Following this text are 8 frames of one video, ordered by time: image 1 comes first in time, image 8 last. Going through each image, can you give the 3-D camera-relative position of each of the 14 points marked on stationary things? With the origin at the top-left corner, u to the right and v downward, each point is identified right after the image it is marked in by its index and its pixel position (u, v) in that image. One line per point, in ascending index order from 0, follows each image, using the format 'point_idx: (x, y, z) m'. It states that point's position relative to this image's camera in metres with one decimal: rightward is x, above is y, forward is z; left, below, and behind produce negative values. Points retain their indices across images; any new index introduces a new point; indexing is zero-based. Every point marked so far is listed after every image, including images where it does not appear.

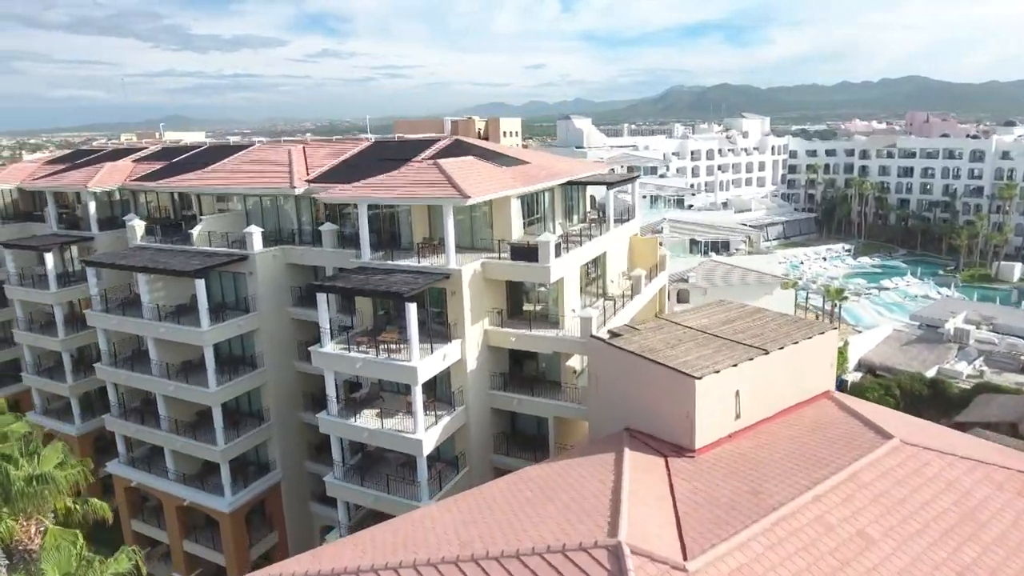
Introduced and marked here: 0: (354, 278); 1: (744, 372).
0: (-4.7, +0.3, +19.9) m
1: (+5.6, -2.0, +16.0) m
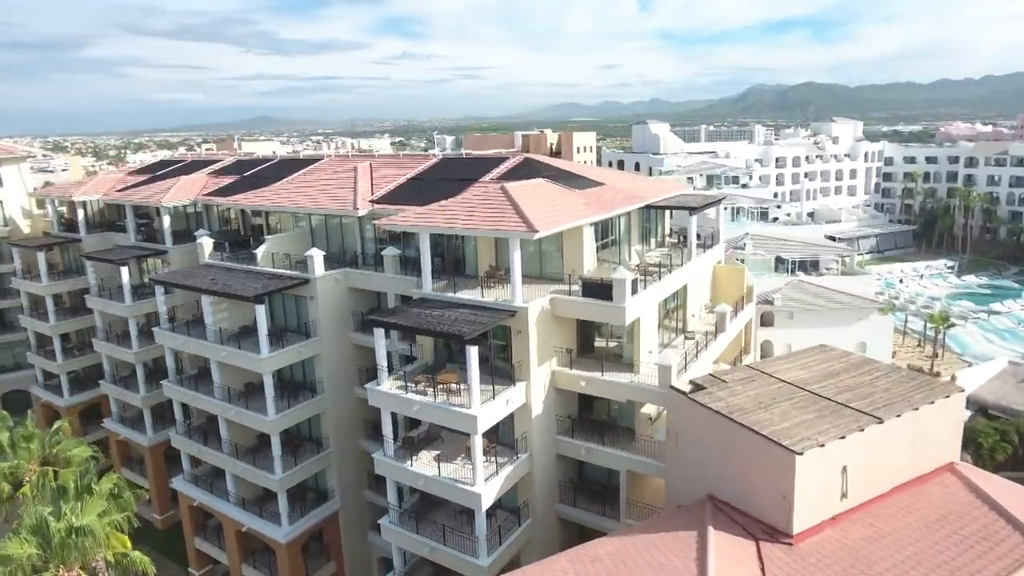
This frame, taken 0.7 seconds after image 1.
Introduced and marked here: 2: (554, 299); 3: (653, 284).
0: (-2.8, -0.7, +18.7) m
1: (+7.0, -3.2, +13.7) m
2: (+1.2, -0.3, +18.6) m
3: (+4.2, +0.1, +19.6) m
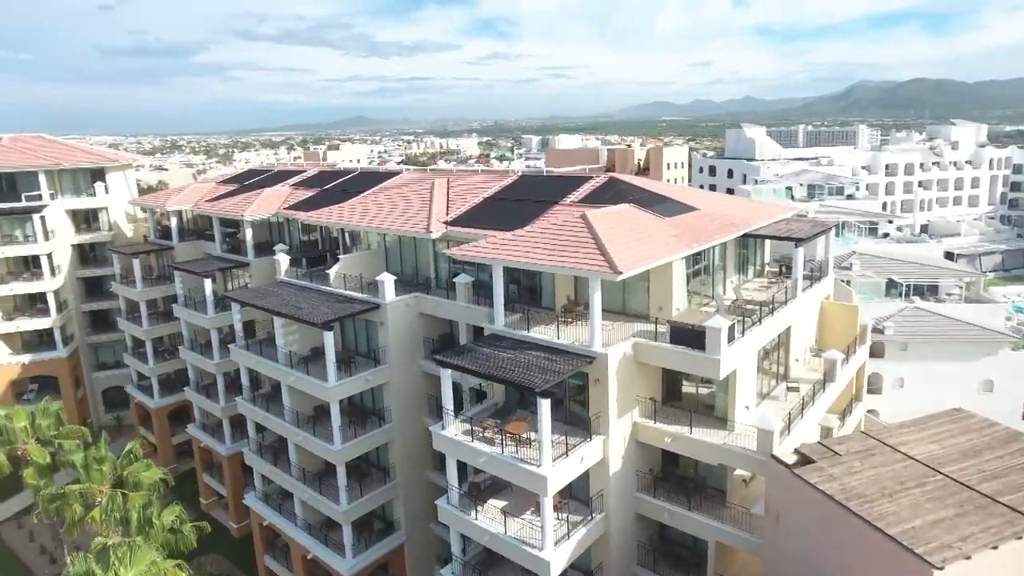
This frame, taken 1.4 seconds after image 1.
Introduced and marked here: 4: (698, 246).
0: (-0.8, -1.7, +17.2) m
1: (+8.3, -4.5, +11.2) m
2: (+3.2, -1.4, +16.7) m
3: (+6.3, -1.1, +17.3) m
4: (+5.1, +1.1, +18.1) m
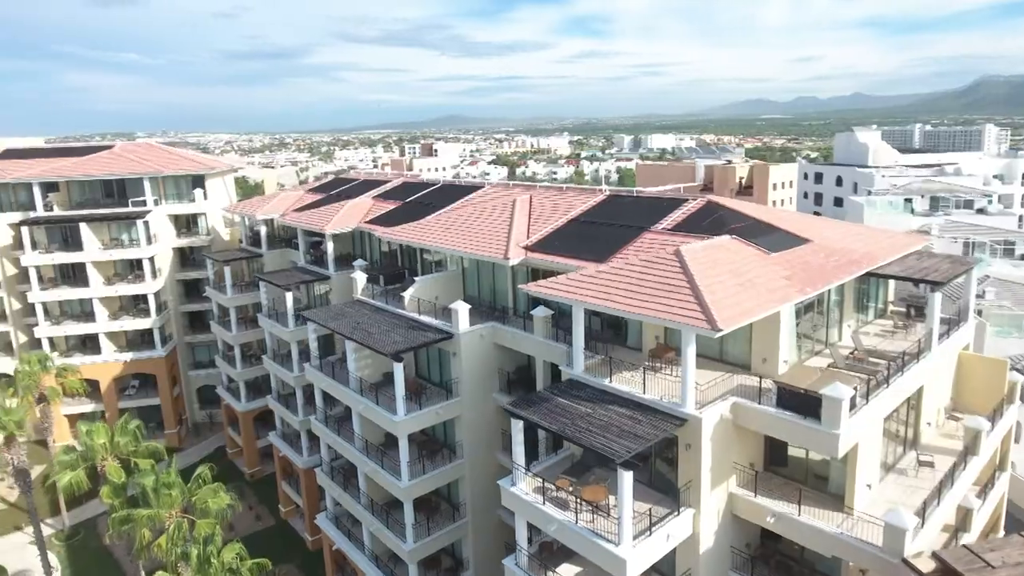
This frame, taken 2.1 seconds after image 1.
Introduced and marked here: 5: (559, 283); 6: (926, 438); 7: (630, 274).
0: (+1.1, -2.7, +15.5) m
1: (+9.2, -5.8, +8.3) m
2: (+4.9, -2.5, +14.5) m
3: (+8.1, -2.3, +14.7) m
4: (+7.0, -0.1, +15.6) m
5: (+1.2, +0.1, +17.0) m
6: (+10.6, -3.8, +17.0) m
7: (+2.9, +0.4, +16.5) m
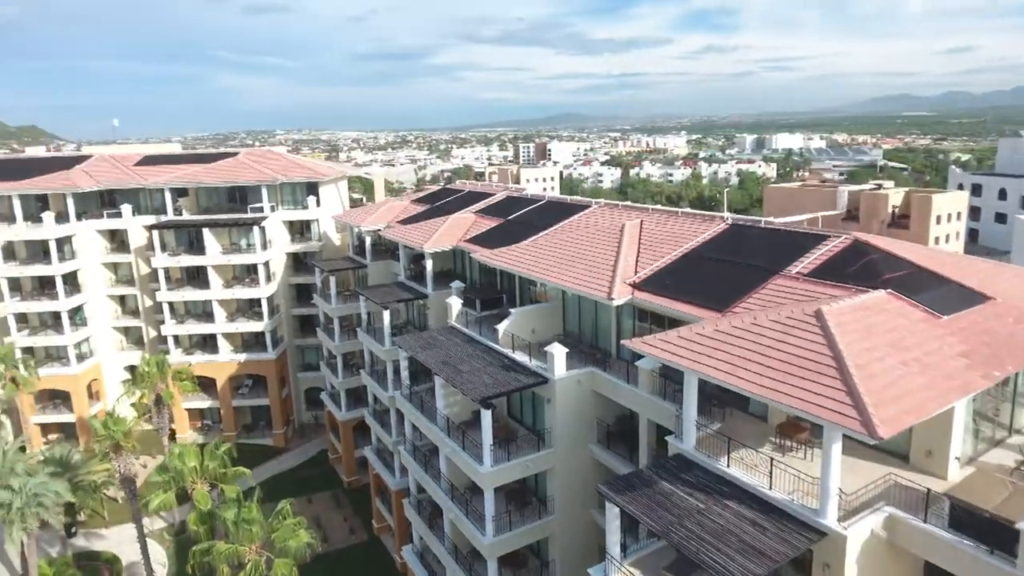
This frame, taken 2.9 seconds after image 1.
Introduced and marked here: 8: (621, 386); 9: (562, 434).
0: (+3.0, -4.0, +13.1) m
1: (+9.7, -7.4, +4.7) m
2: (+6.6, -4.0, +11.4) m
3: (+9.7, -3.8, +11.1) m
4: (+9.0, -1.6, +12.2) m
5: (+3.5, -1.2, +14.6) m
6: (+12.5, -5.4, +13.0) m
7: (+5.1, -1.0, +13.7) m
8: (+3.0, -2.7, +18.4) m
9: (+1.5, -4.3, +19.6) m
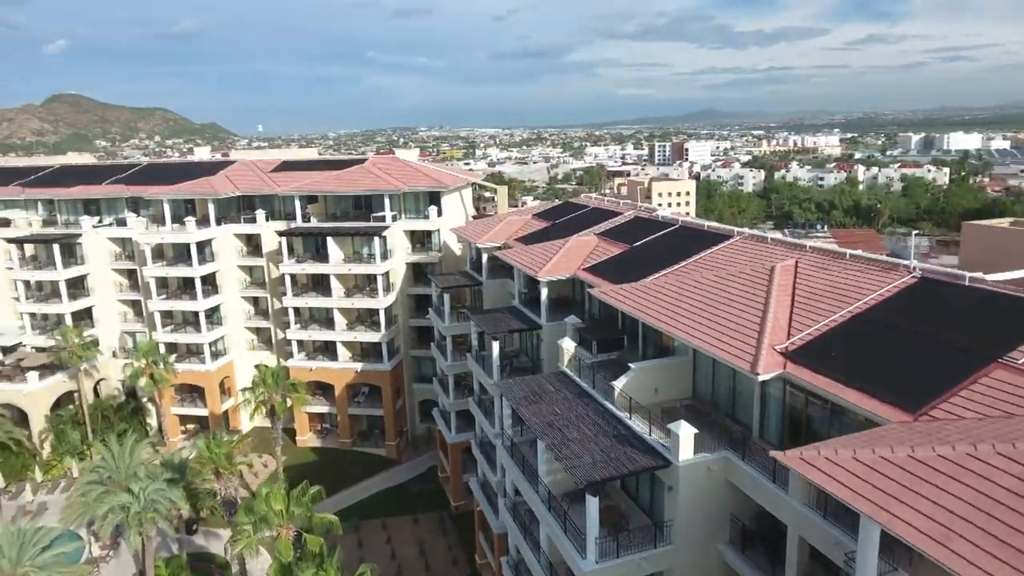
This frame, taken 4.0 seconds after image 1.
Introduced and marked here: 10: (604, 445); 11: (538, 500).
0: (+4.4, -5.6, +9.4) m
1: (+9.3, -9.3, -0.1) m
2: (+7.6, -5.7, +7.1) m
3: (+10.7, -5.7, +6.1) m
4: (+10.2, -3.5, +7.4) m
5: (+5.3, -2.8, +10.7) m
6: (+13.7, -7.5, +7.5) m
7: (+6.7, -2.7, +9.6) m
8: (+5.5, -4.3, +14.6) m
9: (+4.2, -5.8, +16.0) m
10: (+2.3, -4.0, +17.2) m
11: (+0.7, -5.9, +19.0) m
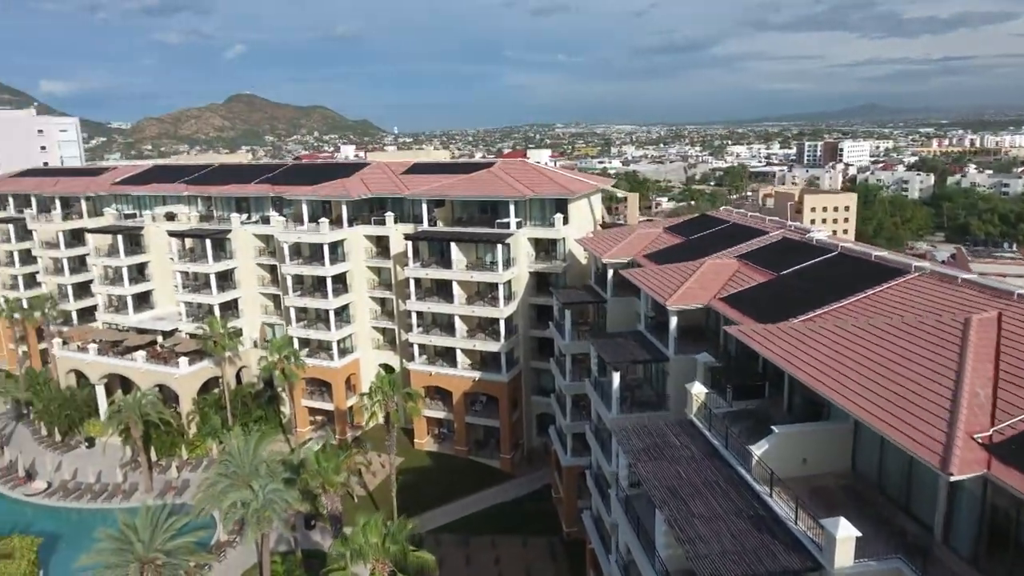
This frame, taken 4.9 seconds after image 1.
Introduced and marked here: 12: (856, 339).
0: (+5.3, -6.8, +6.3) m
1: (+8.0, -10.7, -3.9) m
2: (+8.0, -7.1, +3.4) m
3: (+10.8, -7.3, +1.9) m
4: (+10.7, -4.9, +3.2) m
5: (+6.5, -4.1, +7.4) m
6: (+14.0, -9.1, +2.7) m
7: (+7.7, -4.0, +6.0) m
8: (+7.4, -5.6, +11.2) m
9: (+6.3, -7.0, +12.9) m
10: (+4.8, -5.1, +14.4) m
11: (+3.5, -7.0, +16.5) m
12: (+8.9, -1.3, +17.2) m
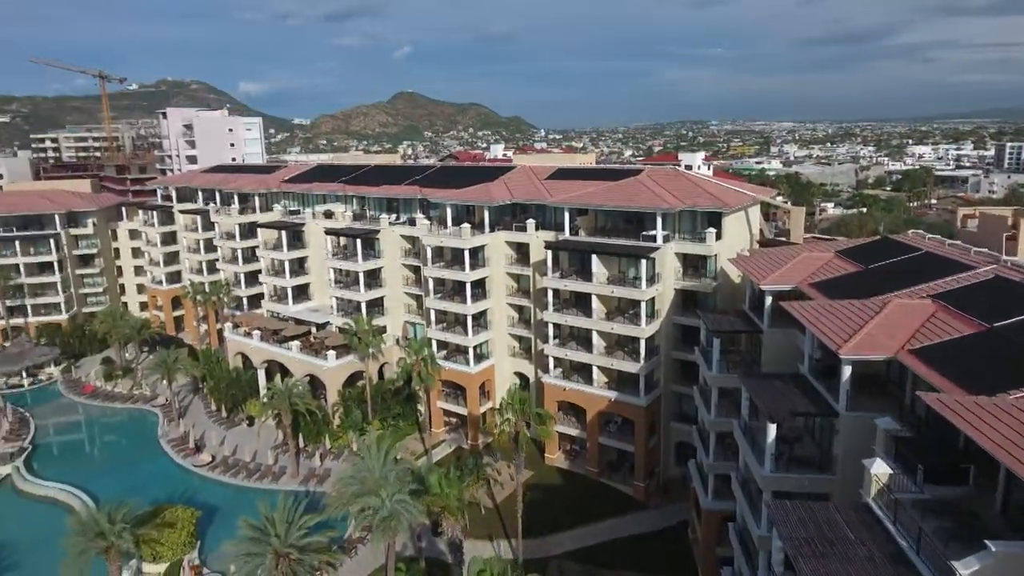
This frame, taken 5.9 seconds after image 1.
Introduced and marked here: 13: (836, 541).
0: (+5.7, -8.2, +3.2) m
1: (+6.0, -12.2, -7.3) m
2: (+7.7, -8.6, -0.2) m
3: (+10.1, -8.9, -2.2) m
4: (+10.4, -6.6, -1.0) m
5: (+7.3, -5.5, +4.0) m
6: (+13.3, -10.9, -2.1) m
7: (+8.2, -5.5, +2.4) m
8: (+8.9, -7.1, +7.5) m
9: (+8.1, -8.5, +9.4) m
10: (+7.0, -6.5, +11.2) m
11: (+6.1, -8.3, +13.5) m
12: (+11.8, -2.9, +13.1) m
13: (+7.4, -5.8, +15.2) m
